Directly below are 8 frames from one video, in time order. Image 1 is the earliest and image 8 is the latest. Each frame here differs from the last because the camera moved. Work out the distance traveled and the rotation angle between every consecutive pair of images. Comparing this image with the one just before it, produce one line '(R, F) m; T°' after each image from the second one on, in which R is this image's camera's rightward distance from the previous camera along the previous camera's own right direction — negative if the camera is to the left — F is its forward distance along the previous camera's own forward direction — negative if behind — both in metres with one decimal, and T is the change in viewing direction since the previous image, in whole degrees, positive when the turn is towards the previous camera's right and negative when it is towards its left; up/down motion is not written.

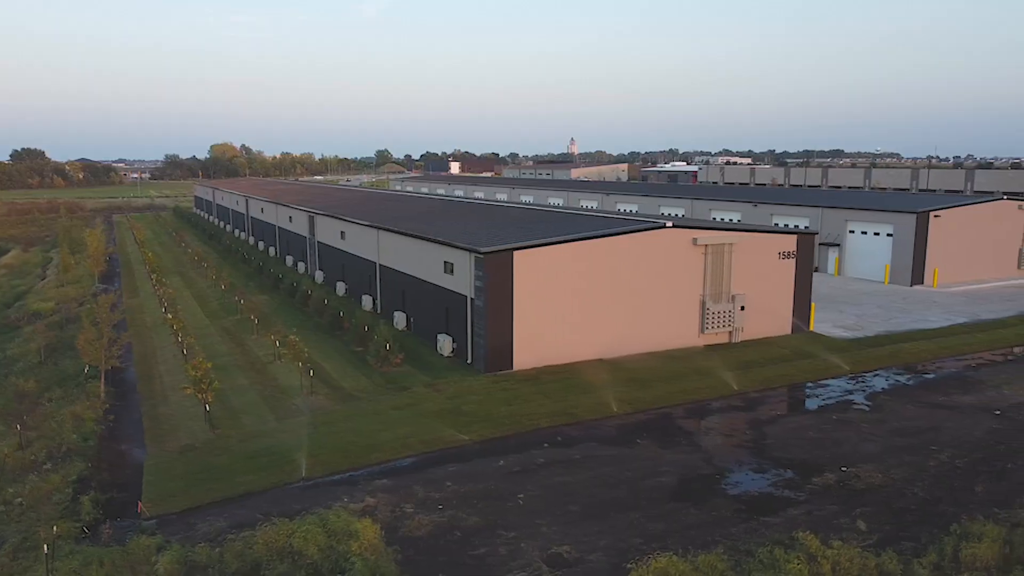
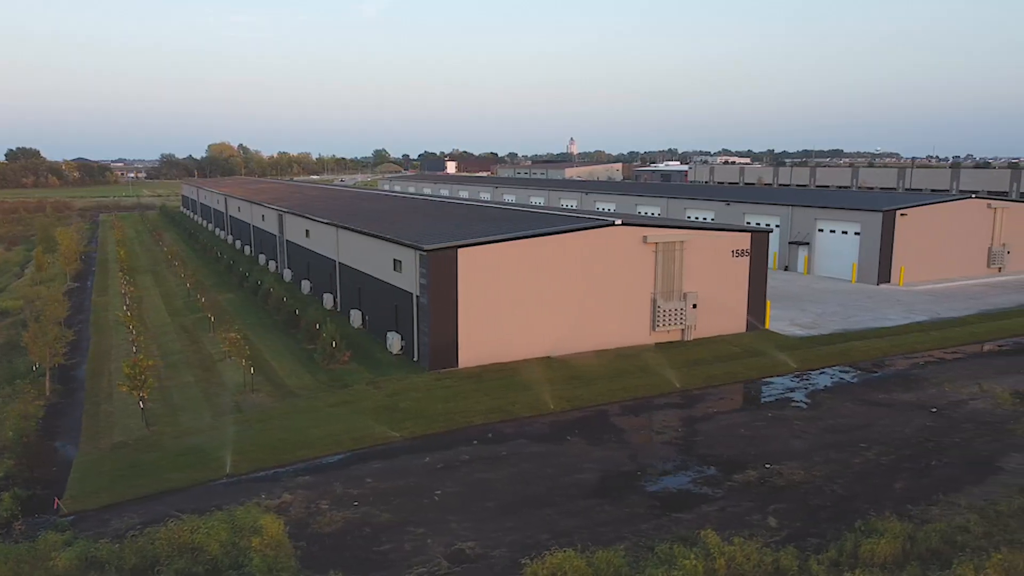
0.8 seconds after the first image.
(+1.1, 0.0) m; 0°
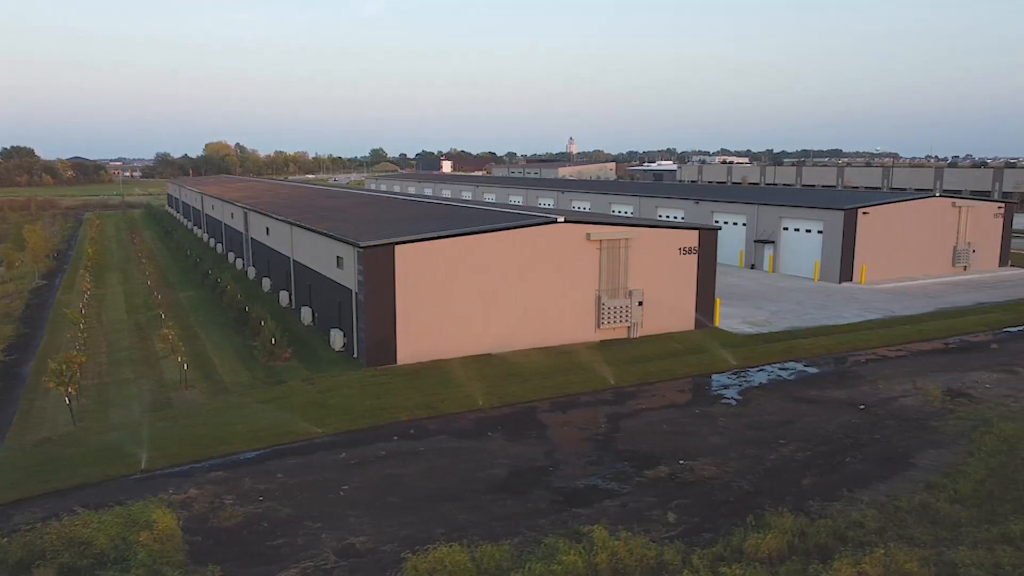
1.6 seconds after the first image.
(+1.3, 0.0) m; 0°
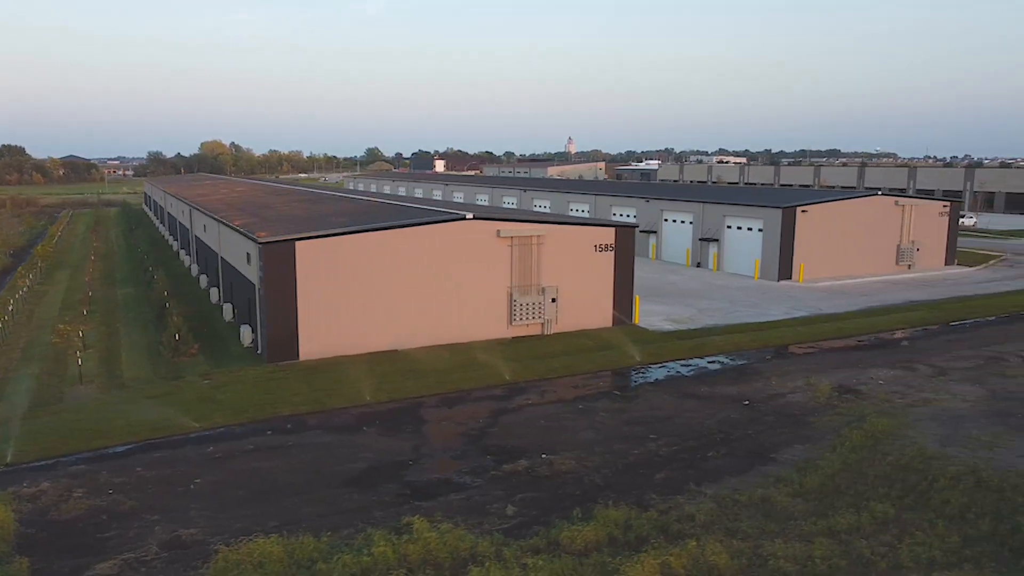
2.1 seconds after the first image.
(+2.0, 0.0) m; 0°
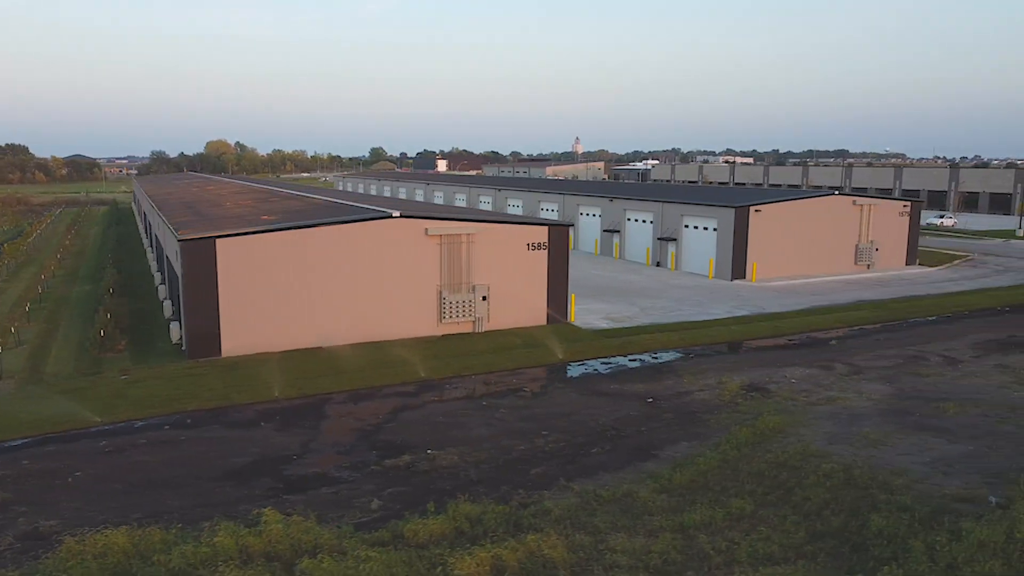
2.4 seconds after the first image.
(+1.9, -0.1) m; -1°
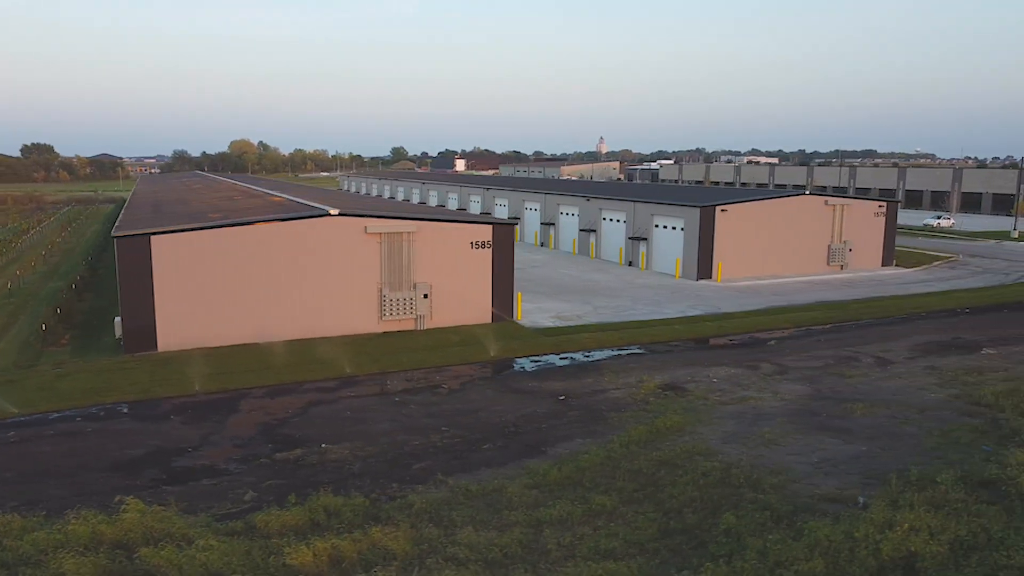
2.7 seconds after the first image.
(+2.0, -0.1) m; -2°
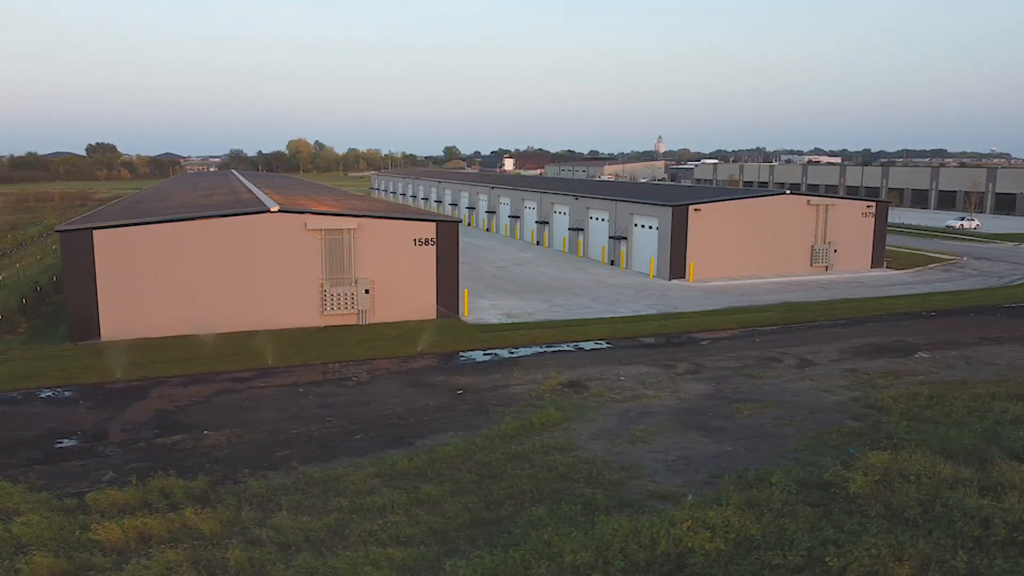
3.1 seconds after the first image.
(+2.9, -0.1) m; -4°
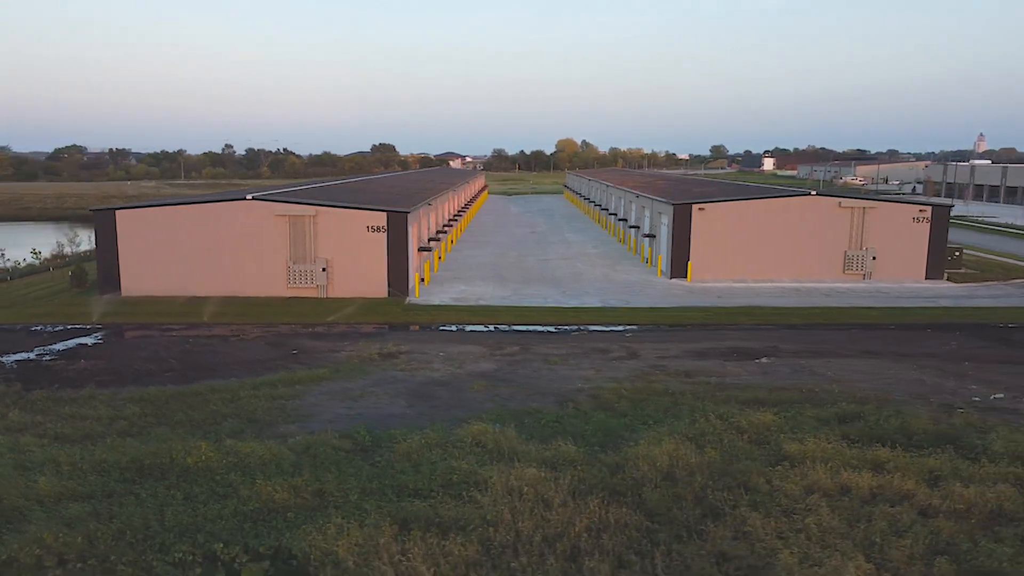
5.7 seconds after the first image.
(+9.4, -0.2) m; -20°
